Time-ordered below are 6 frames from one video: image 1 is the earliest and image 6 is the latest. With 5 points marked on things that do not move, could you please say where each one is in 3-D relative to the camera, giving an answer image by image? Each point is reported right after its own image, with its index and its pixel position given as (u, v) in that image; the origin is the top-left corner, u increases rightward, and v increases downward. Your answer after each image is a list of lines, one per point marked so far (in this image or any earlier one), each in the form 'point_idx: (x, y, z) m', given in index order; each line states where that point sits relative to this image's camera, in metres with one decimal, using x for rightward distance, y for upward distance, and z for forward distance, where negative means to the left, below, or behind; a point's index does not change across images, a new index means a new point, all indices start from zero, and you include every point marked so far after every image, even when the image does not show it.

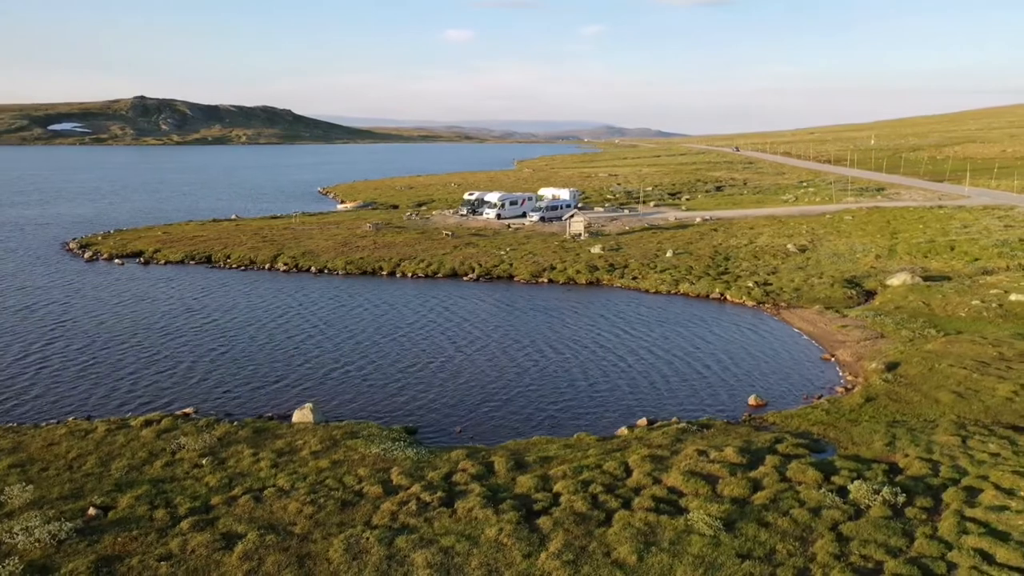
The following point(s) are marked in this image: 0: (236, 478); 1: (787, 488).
0: (-6.7, -4.6, +19.5) m
1: (+6.4, -4.7, +18.9) m
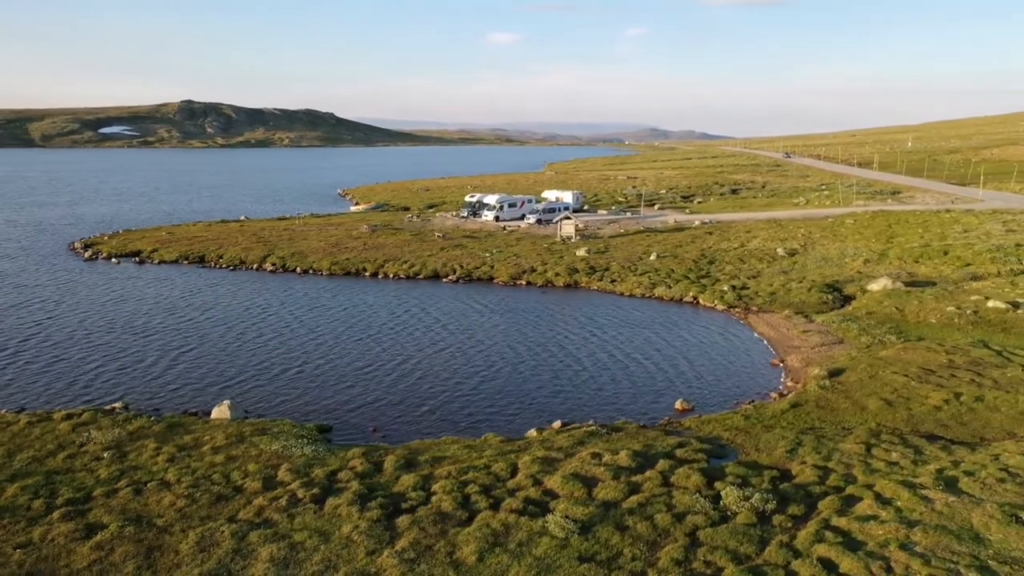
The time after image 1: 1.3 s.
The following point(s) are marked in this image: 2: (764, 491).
0: (-9.6, -4.6, +20.1) m
1: (+3.5, -4.8, +18.8) m
2: (+5.9, -4.8, +18.8) m
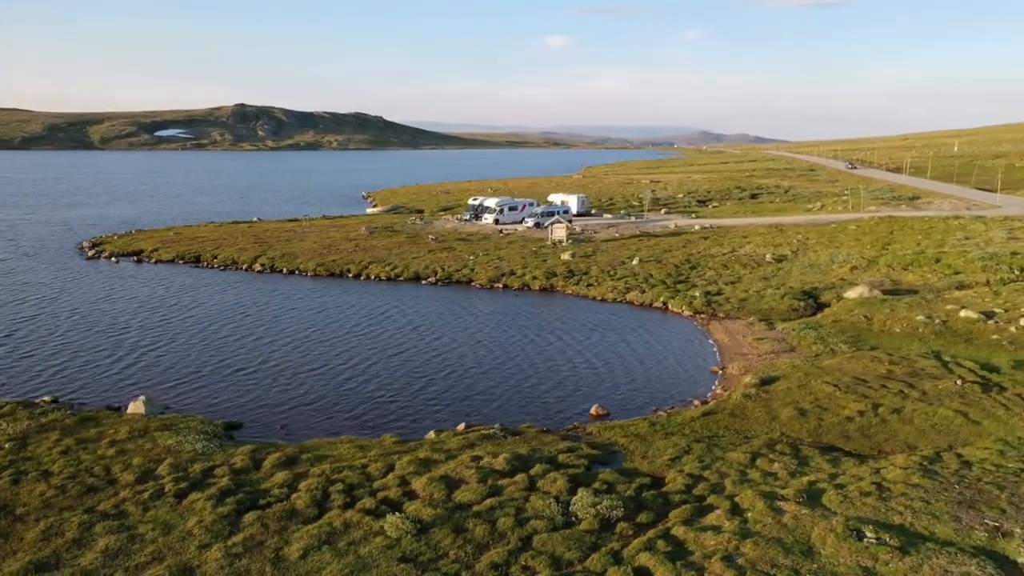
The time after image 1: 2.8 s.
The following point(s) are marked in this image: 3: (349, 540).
0: (-12.8, -4.5, +20.9) m
1: (+0.2, -4.9, +18.8) m
2: (+2.6, -4.9, +18.7) m
3: (-3.4, -5.2, +16.6) m
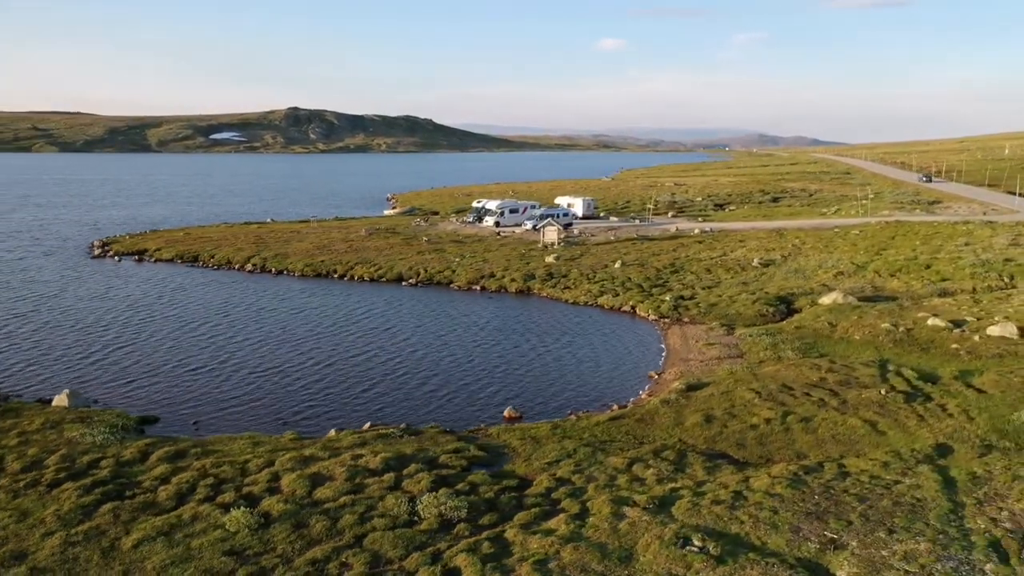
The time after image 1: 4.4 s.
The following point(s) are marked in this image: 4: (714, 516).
0: (-16.1, -4.4, +21.9) m
1: (-3.2, -4.9, +19.0) m
2: (-0.8, -5.0, +18.7) m
3: (-6.9, -5.2, +17.0) m
4: (+4.4, -4.9, +17.3) m
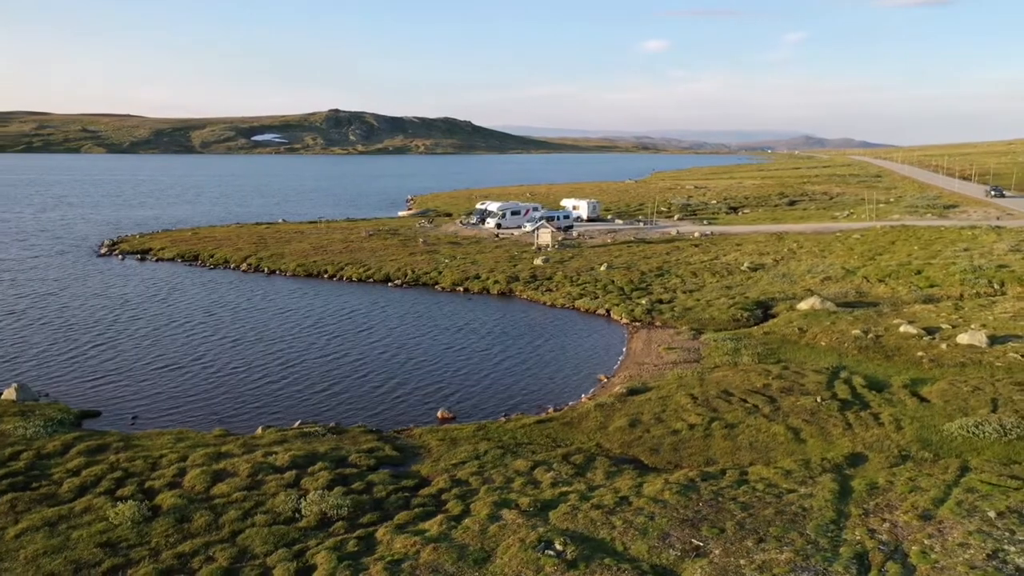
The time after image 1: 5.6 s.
0: (-18.5, -4.3, +22.9) m
1: (-5.8, -4.9, +19.3) m
2: (-3.5, -5.0, +18.9) m
3: (-9.6, -5.1, +17.5) m
4: (+1.6, -5.0, +17.2) m
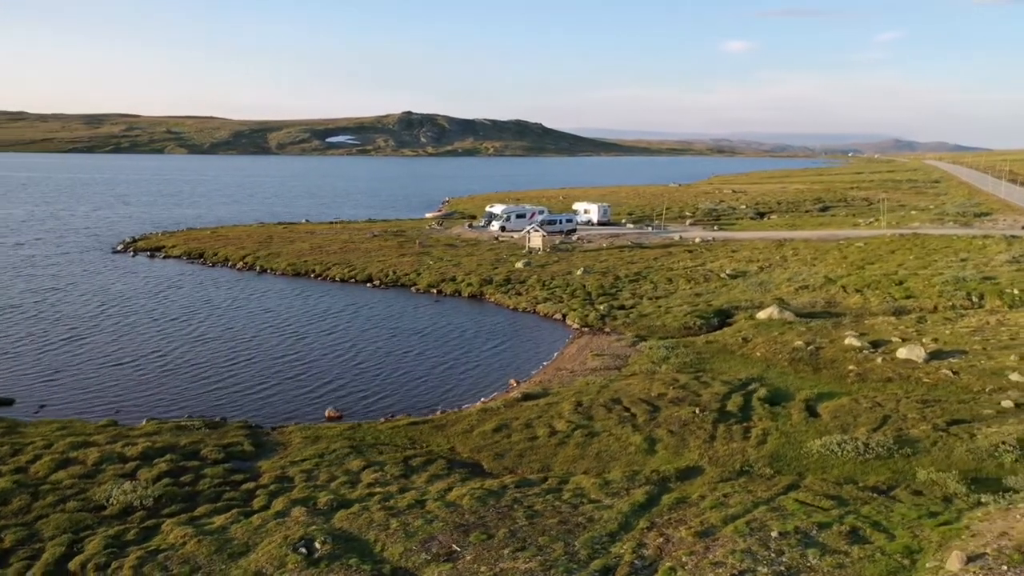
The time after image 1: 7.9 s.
0: (-22.7, -4.0, +24.9) m
1: (-10.4, -4.9, +20.2) m
2: (-8.1, -5.0, +19.6) m
3: (-14.3, -5.0, +18.8) m
4: (-3.1, -5.1, +17.4) m
